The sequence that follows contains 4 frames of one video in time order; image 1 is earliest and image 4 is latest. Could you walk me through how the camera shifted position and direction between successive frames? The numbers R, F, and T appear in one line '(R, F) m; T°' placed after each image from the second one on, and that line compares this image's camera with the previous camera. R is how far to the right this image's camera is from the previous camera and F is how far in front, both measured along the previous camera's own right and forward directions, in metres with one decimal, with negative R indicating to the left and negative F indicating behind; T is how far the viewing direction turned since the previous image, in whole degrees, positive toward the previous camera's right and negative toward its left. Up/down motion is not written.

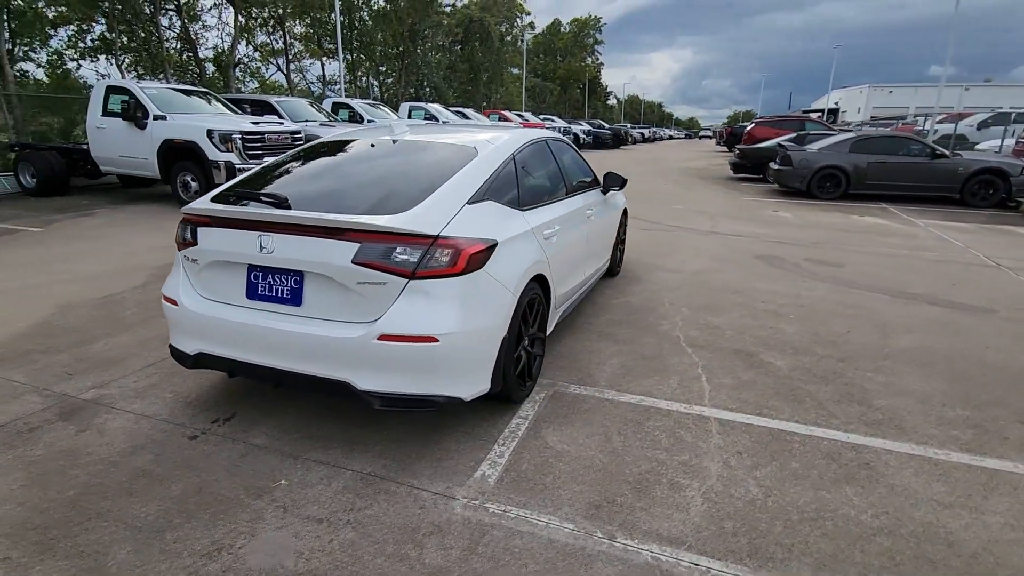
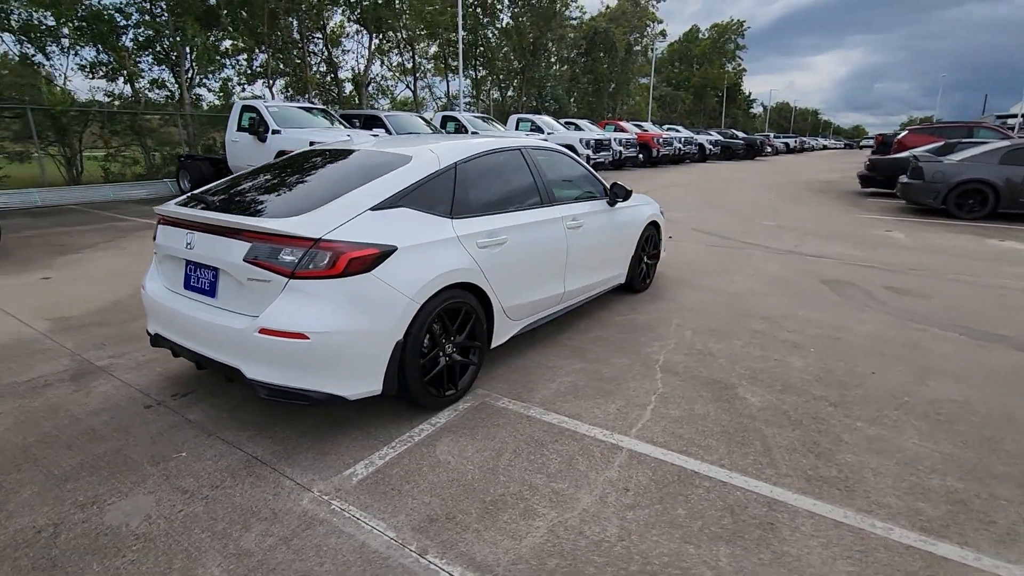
(+1.4, +0.2) m; -14°
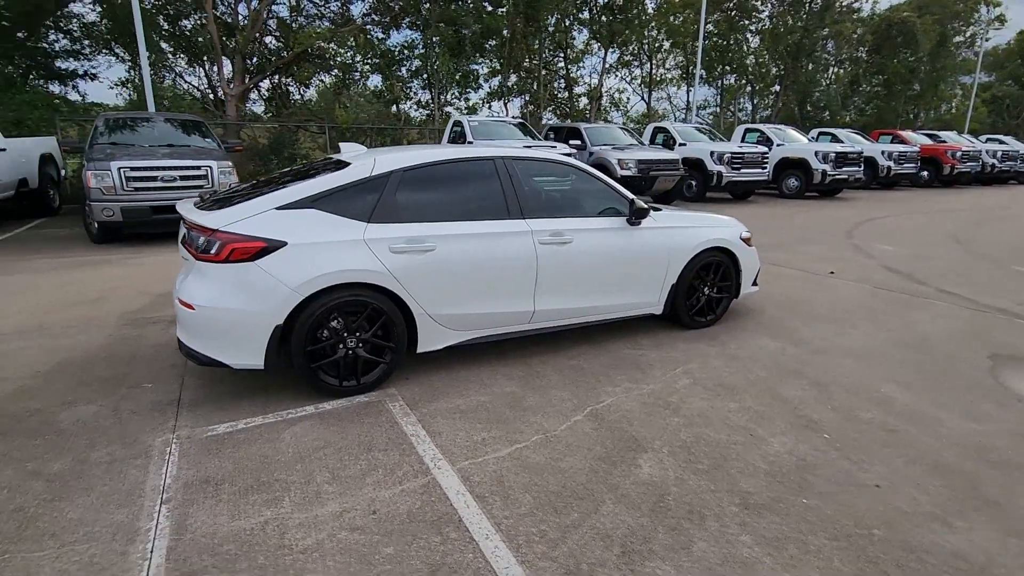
(+2.5, +0.7) m; -27°
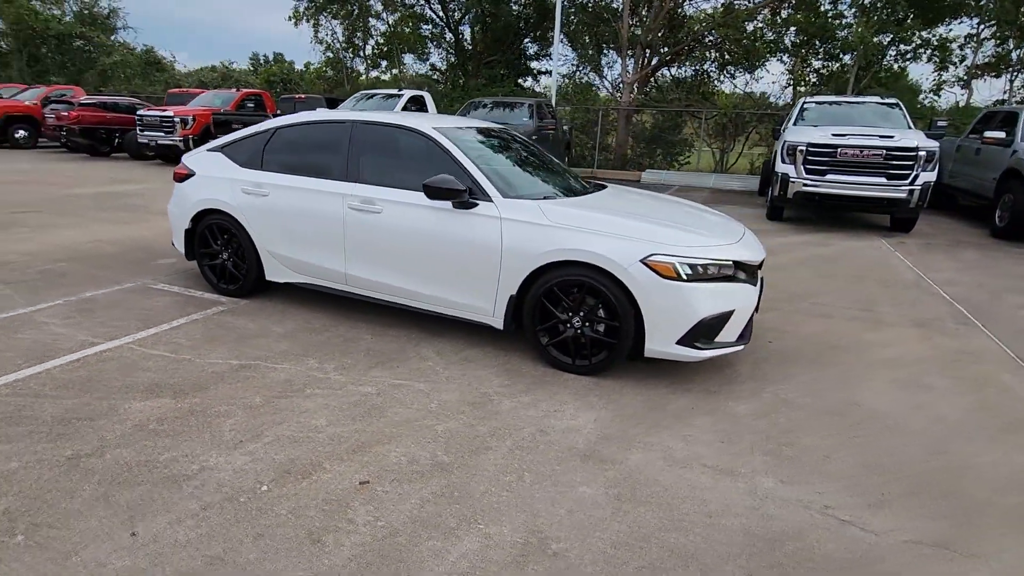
(+4.7, +2.7) m; -48°
